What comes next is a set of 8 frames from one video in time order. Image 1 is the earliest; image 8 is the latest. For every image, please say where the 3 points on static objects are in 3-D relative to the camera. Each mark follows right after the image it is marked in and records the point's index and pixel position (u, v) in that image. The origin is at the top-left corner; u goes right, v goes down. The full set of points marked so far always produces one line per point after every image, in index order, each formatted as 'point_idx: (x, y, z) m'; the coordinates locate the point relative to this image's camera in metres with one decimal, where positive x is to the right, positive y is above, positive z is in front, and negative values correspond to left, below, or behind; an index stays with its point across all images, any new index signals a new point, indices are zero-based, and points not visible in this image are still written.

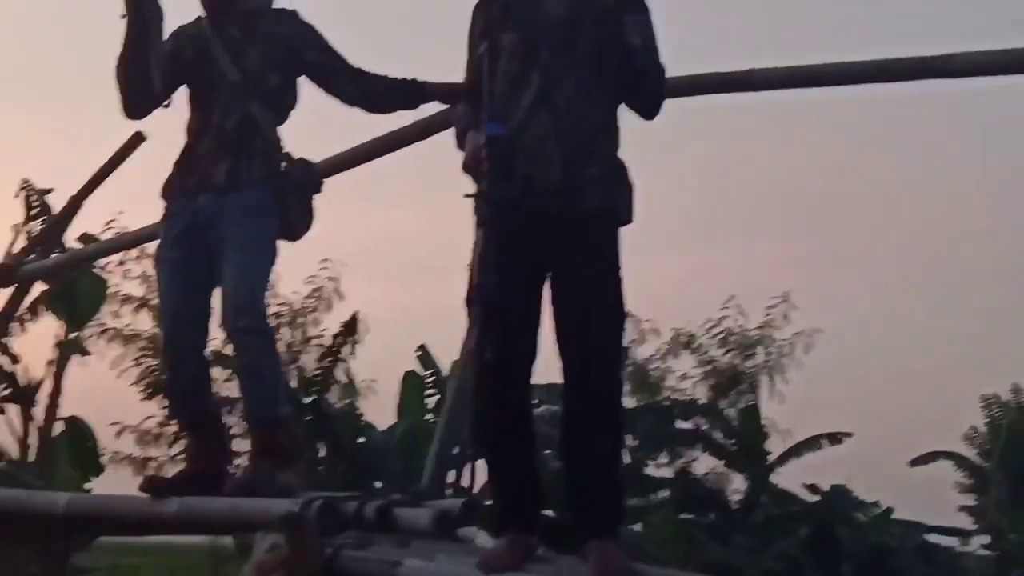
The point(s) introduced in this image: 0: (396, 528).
0: (-0.2, -0.5, +2.2) m
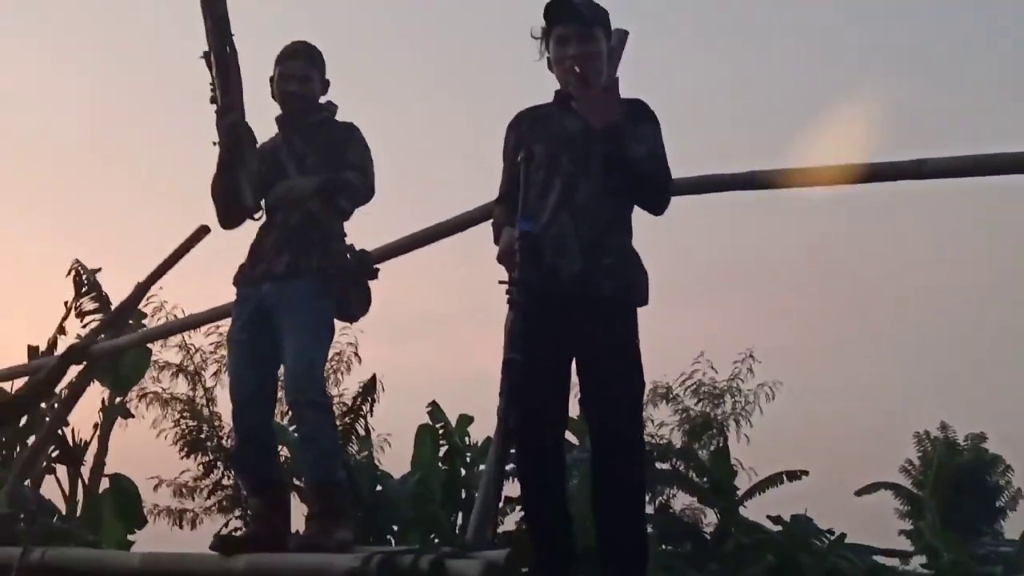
0: (-0.1, -0.8, +2.6) m
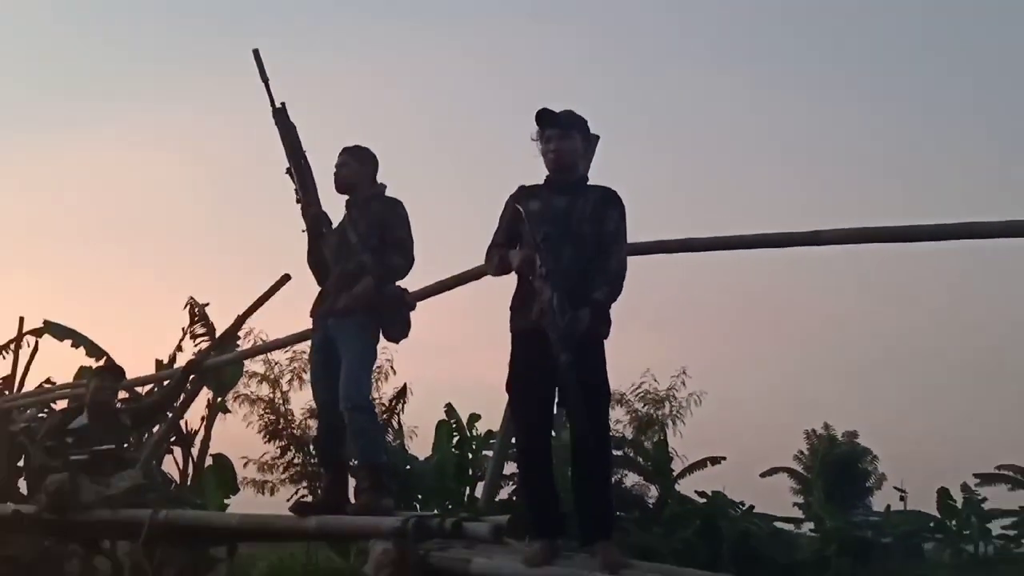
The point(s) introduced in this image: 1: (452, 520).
0: (-0.2, -1.0, +4.2) m
1: (-0.2, -0.9, +4.3) m
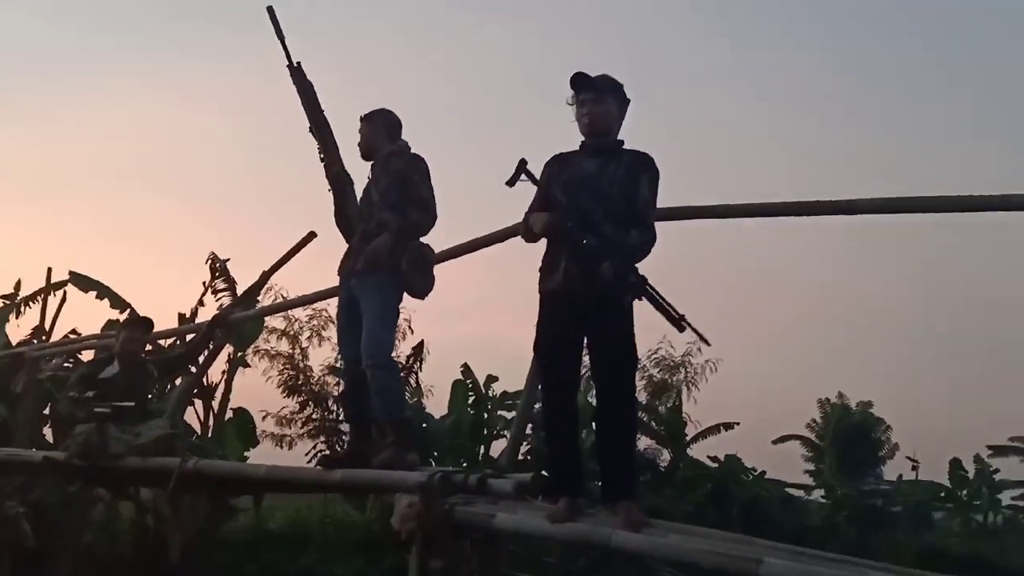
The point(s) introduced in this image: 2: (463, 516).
0: (-0.1, -0.8, +4.3) m
1: (-0.1, -0.8, +4.3) m
2: (-0.2, -0.9, +4.2) m
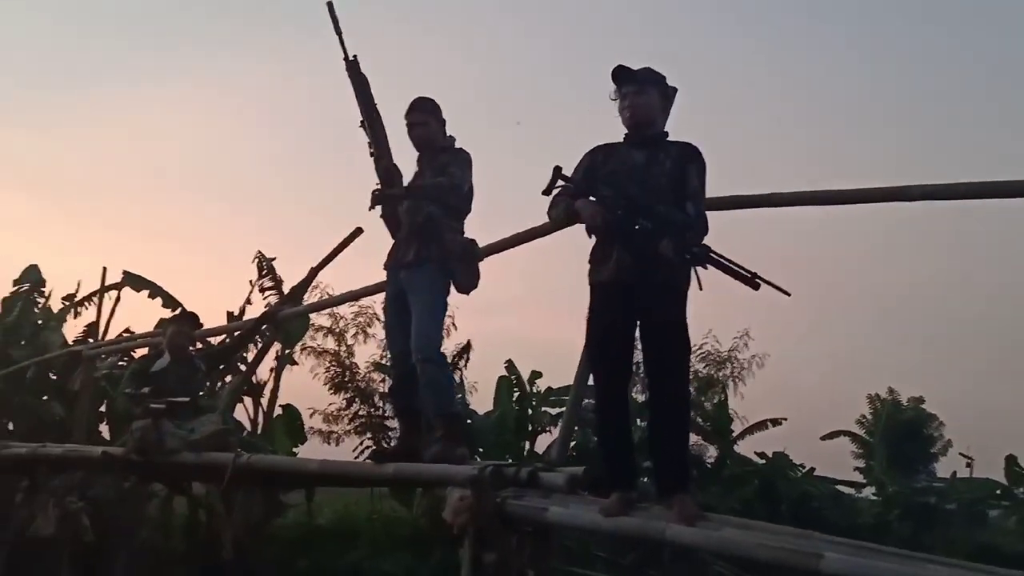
0: (+0.1, -0.8, +4.2) m
1: (+0.1, -0.7, +4.3) m
2: (0.0, -0.9, +4.2) m
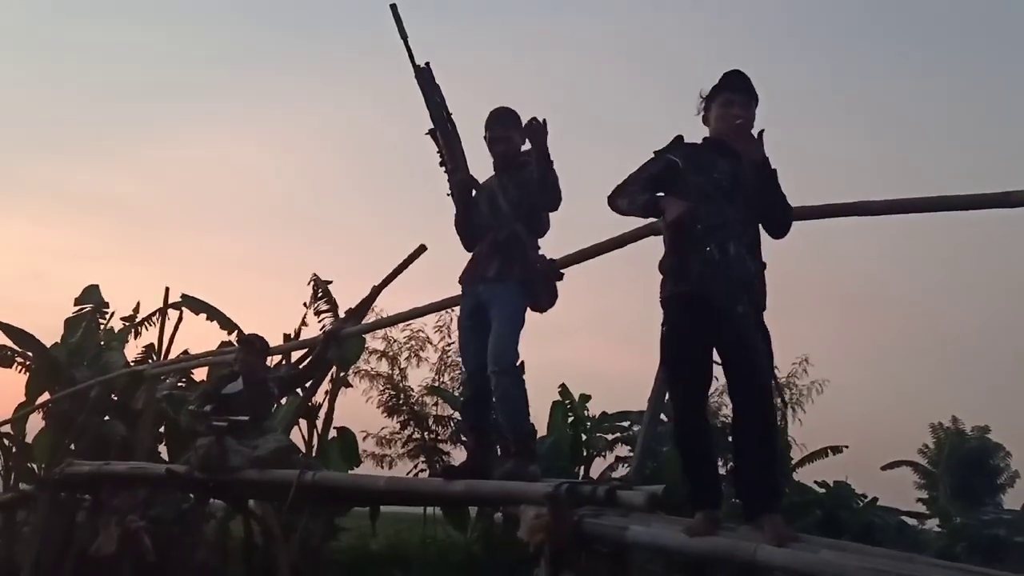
0: (+0.4, -0.8, +4.1) m
1: (+0.4, -0.8, +4.1) m
2: (+0.3, -0.9, +4.0) m
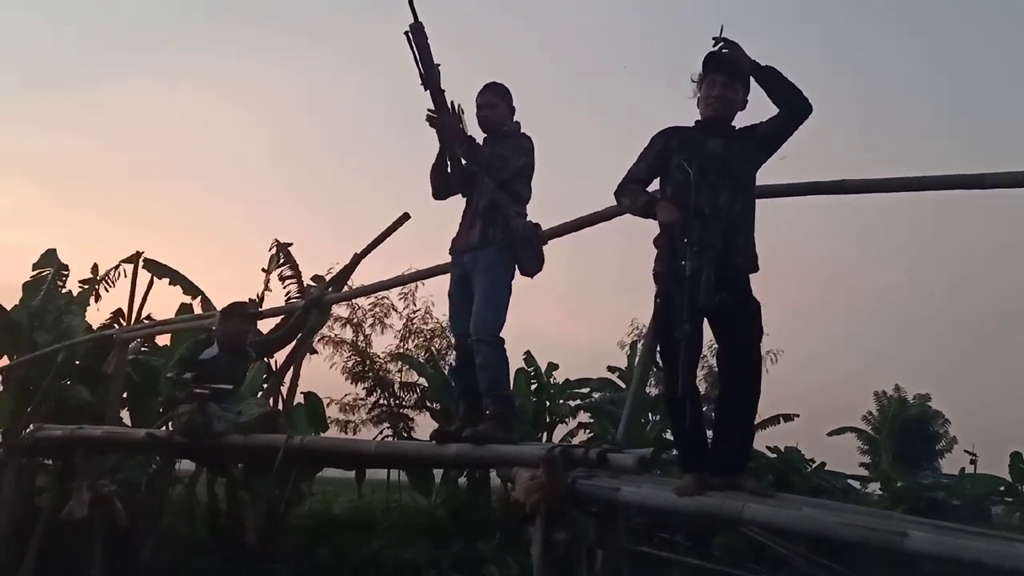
0: (+0.4, -0.7, +4.2) m
1: (+0.3, -0.7, +4.2) m
2: (+0.3, -0.8, +4.1) m
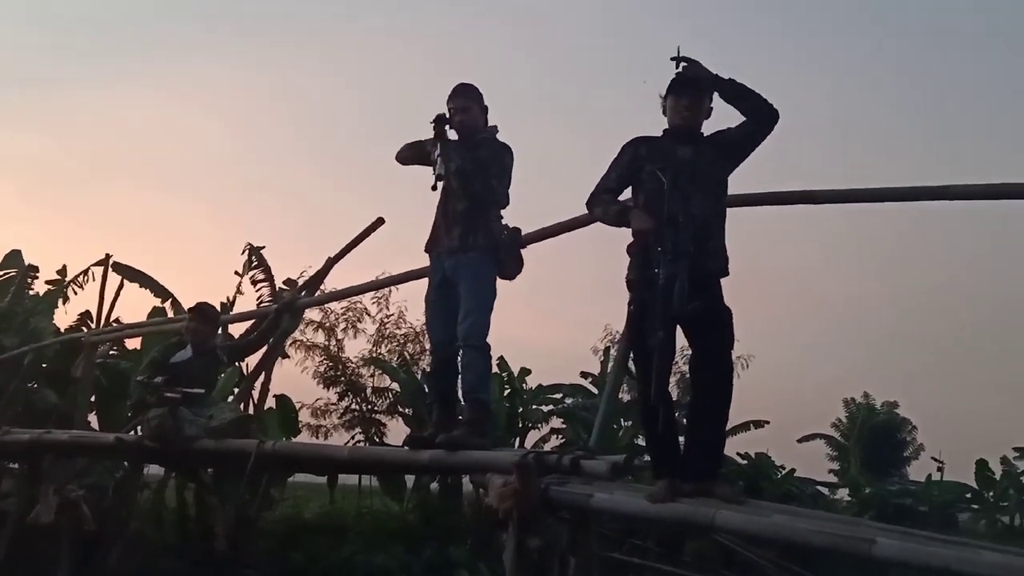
0: (+0.3, -0.7, +4.2) m
1: (+0.2, -0.7, +4.3) m
2: (+0.2, -0.8, +4.1) m
